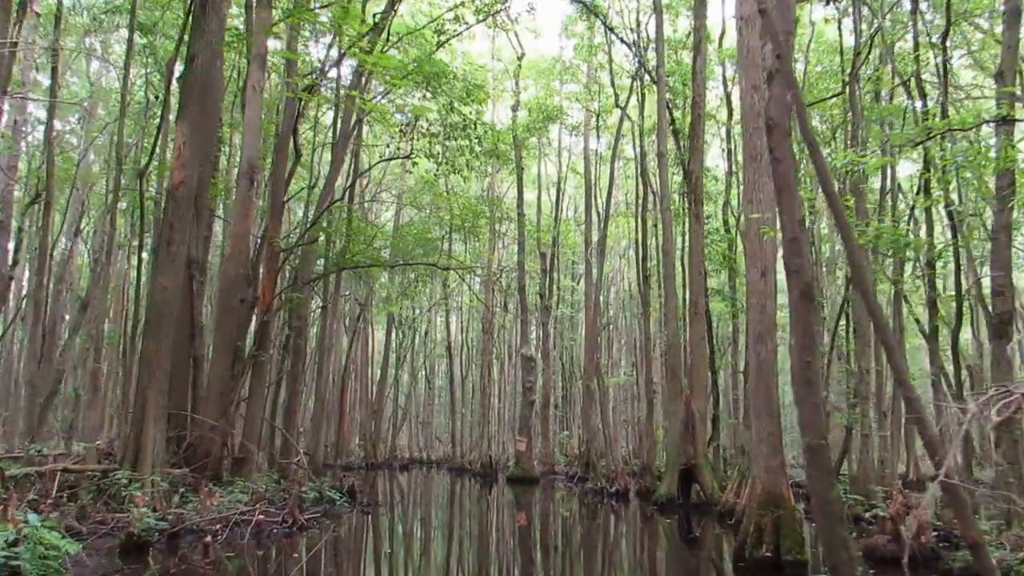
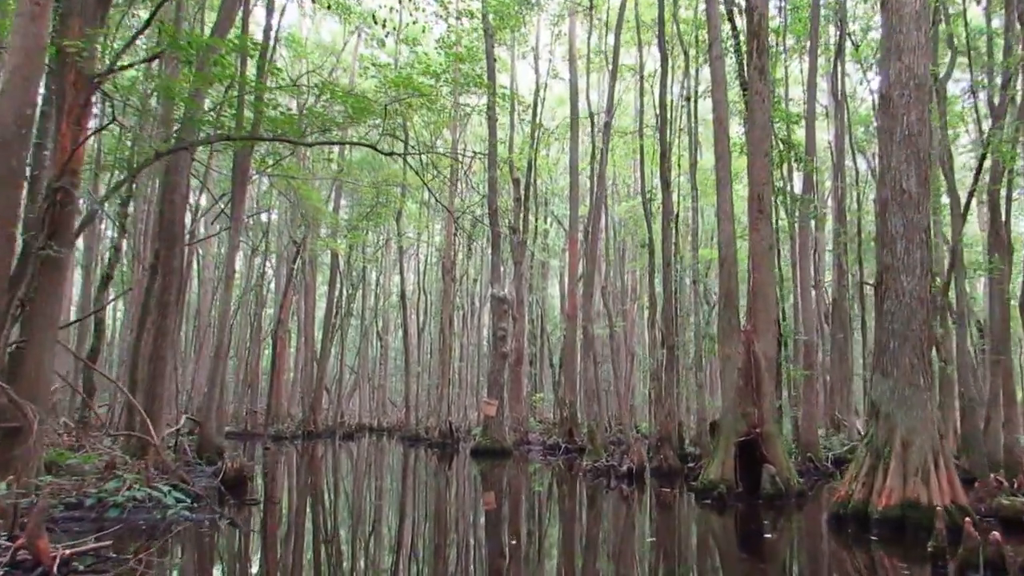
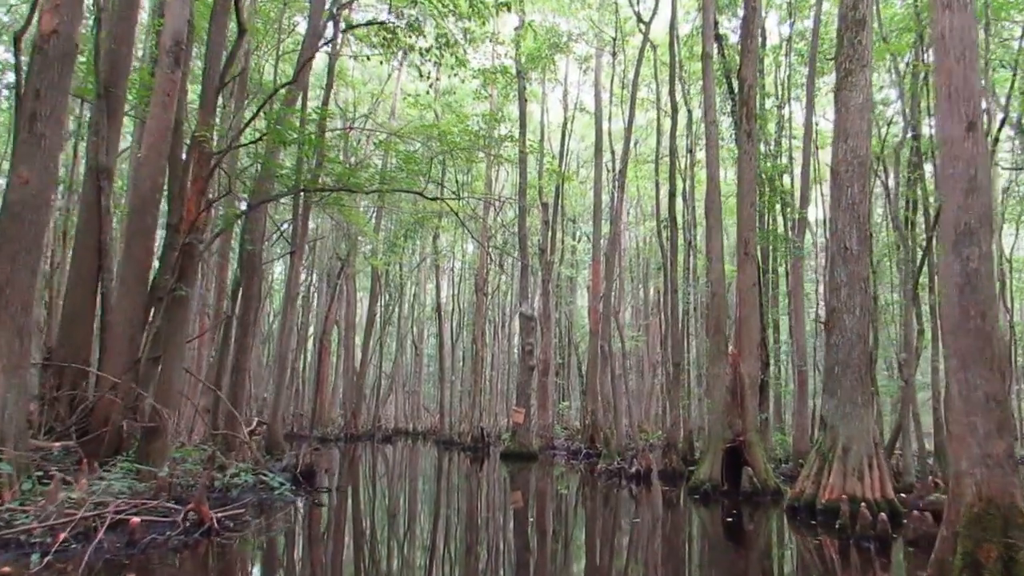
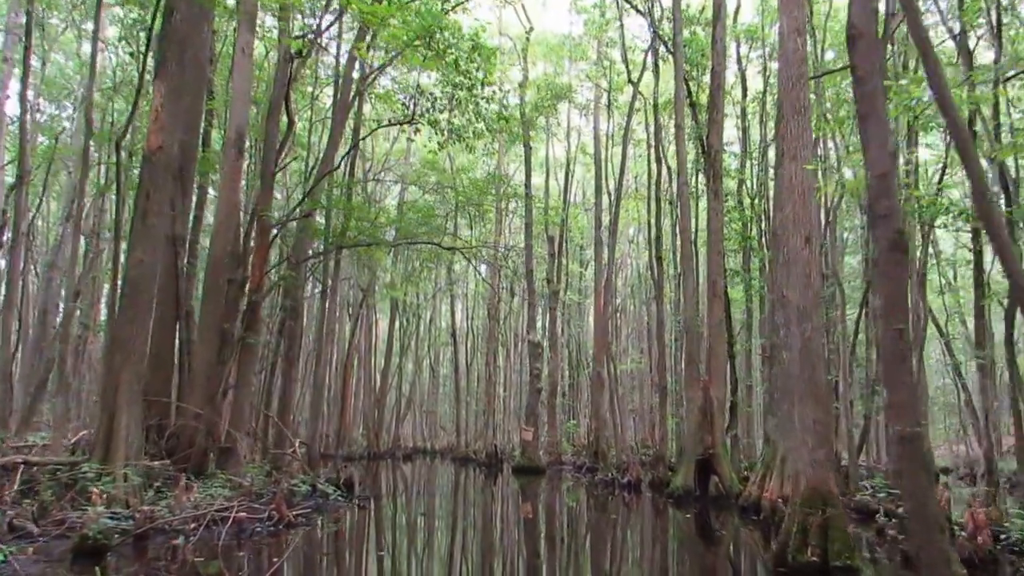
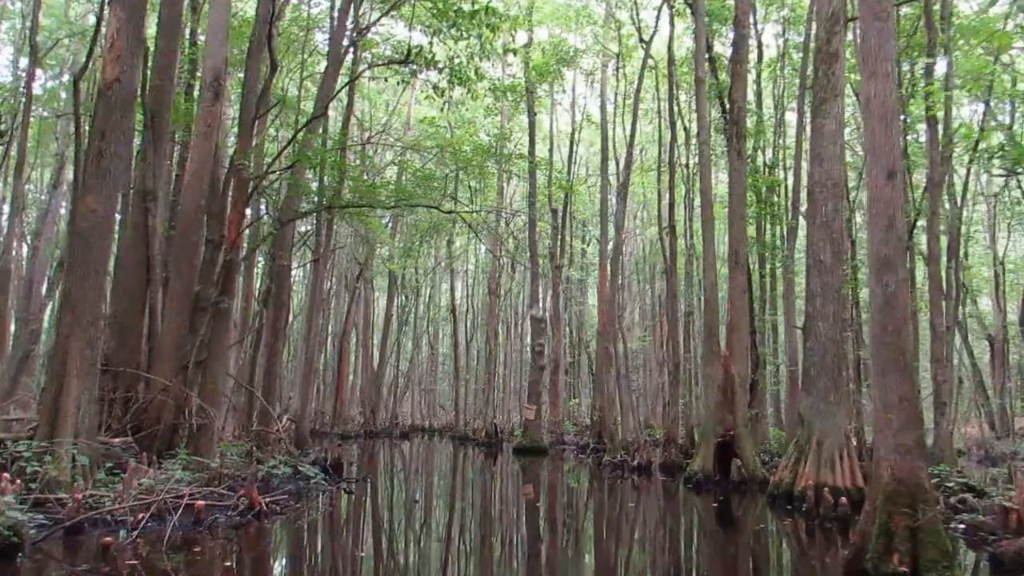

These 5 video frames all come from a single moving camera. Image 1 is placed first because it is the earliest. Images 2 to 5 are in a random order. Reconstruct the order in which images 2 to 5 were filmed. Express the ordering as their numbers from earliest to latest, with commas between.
4, 5, 3, 2
